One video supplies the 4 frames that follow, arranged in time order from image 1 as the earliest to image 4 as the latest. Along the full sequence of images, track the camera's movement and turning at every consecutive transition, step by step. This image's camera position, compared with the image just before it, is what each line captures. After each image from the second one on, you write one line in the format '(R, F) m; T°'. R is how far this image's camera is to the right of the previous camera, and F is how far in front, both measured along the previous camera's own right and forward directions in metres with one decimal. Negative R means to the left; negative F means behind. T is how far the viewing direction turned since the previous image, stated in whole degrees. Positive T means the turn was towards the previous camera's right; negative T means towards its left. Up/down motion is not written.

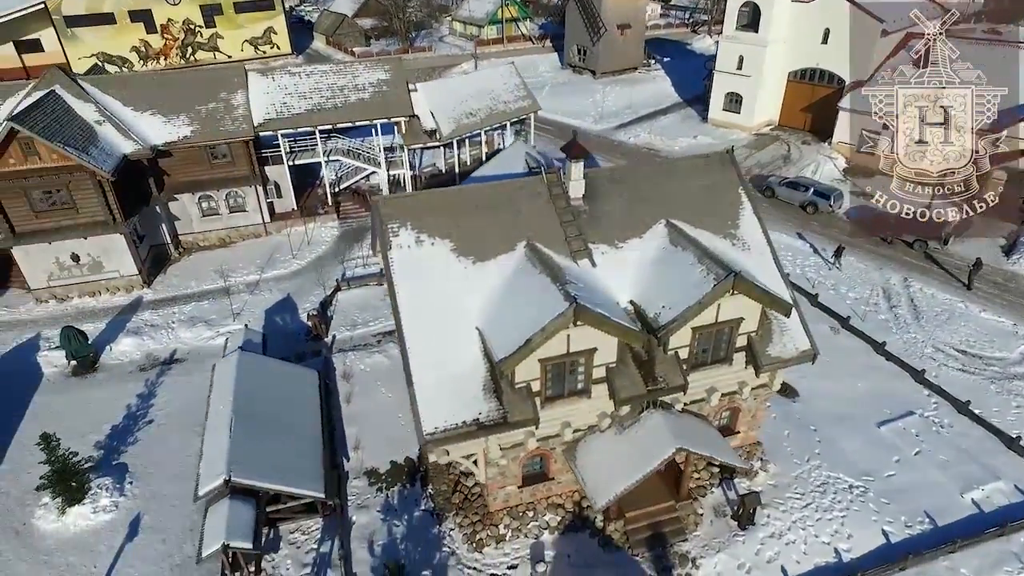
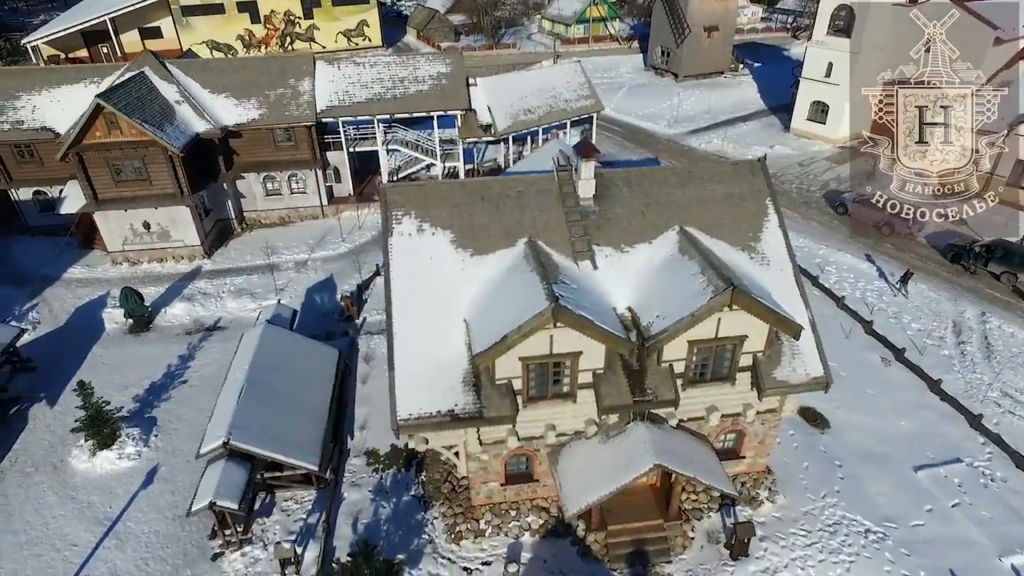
(+2.4, +0.3) m; -8°
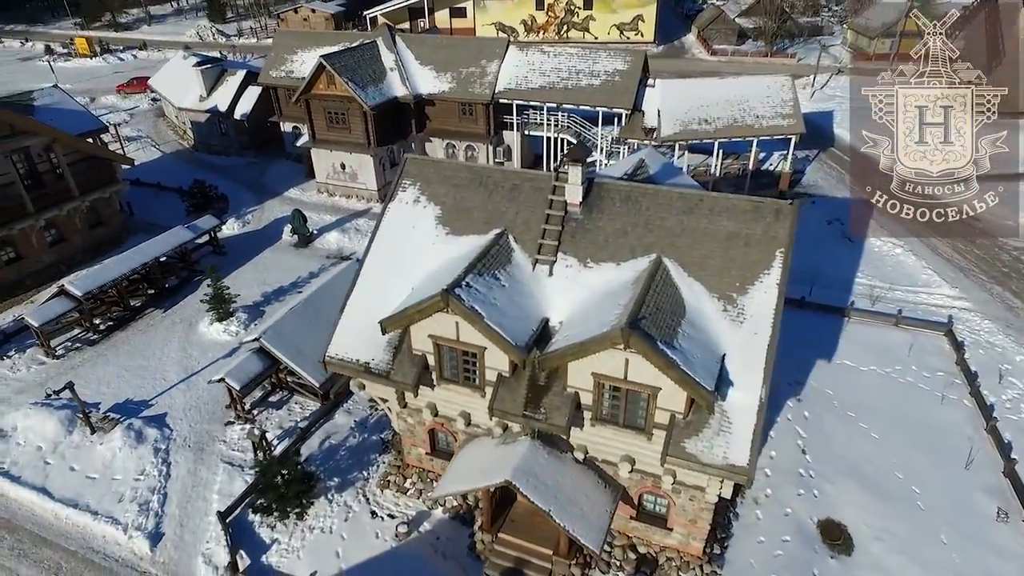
(+8.4, +1.7) m; -25°
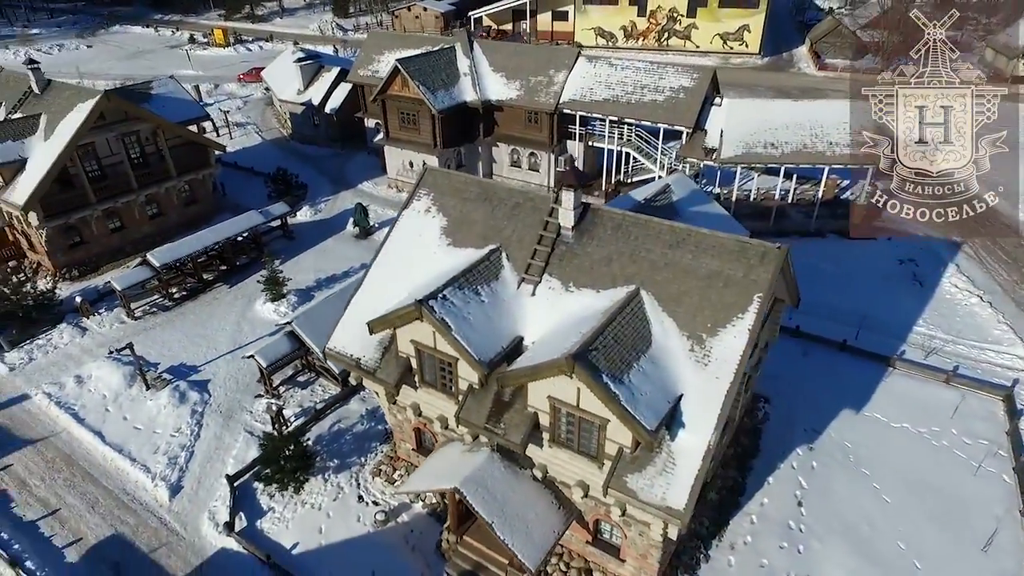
(+3.1, -0.3) m; -9°
